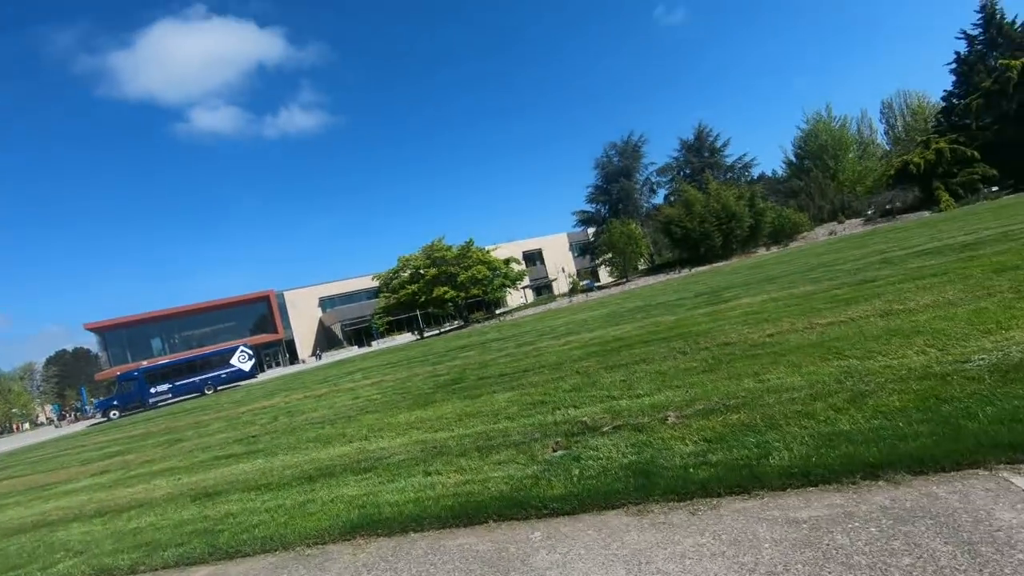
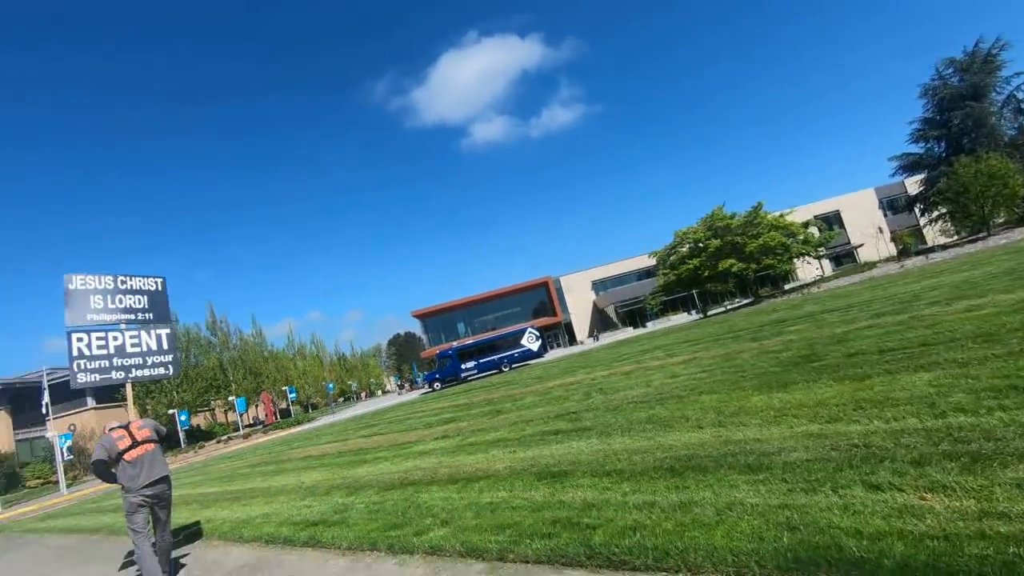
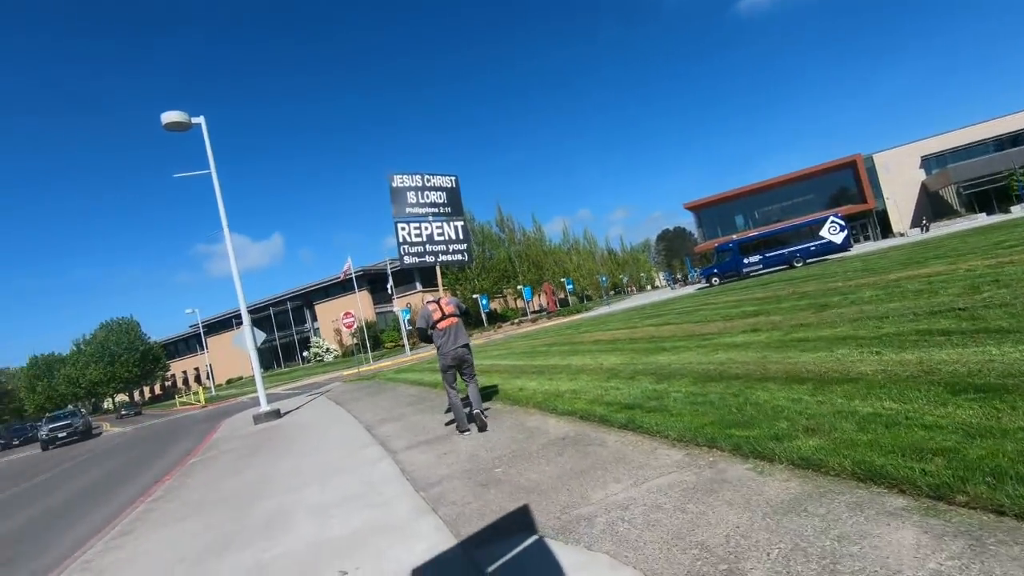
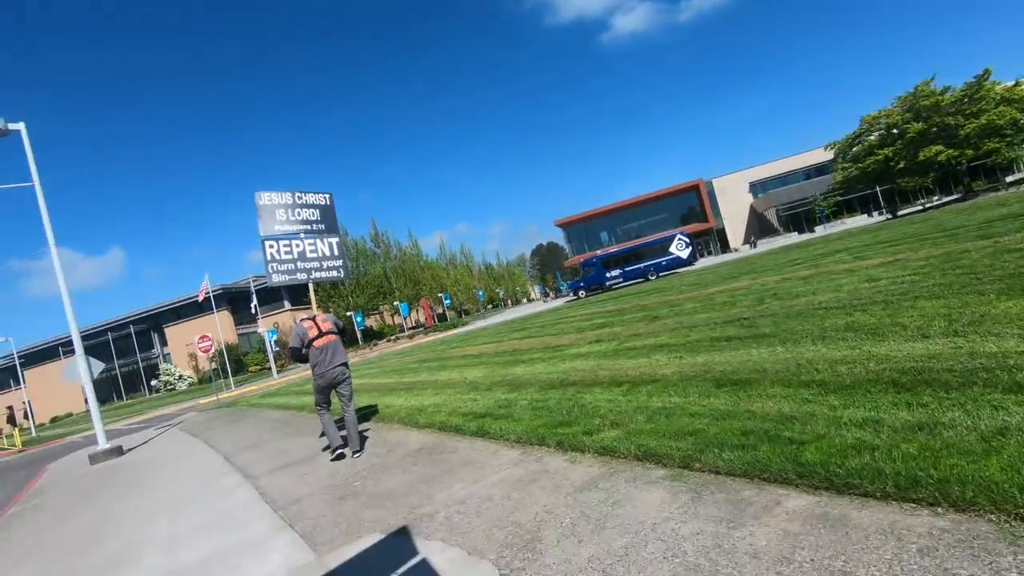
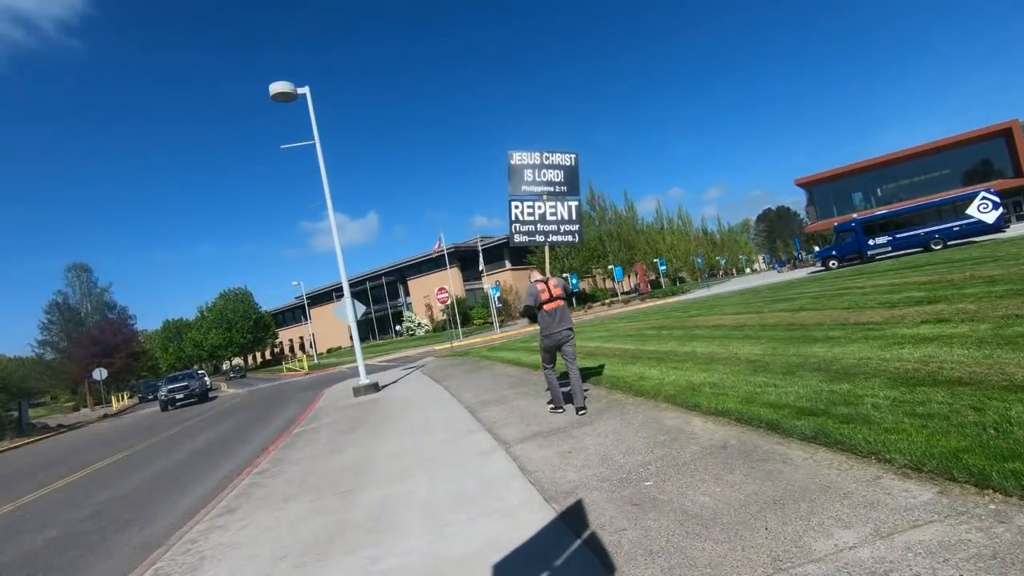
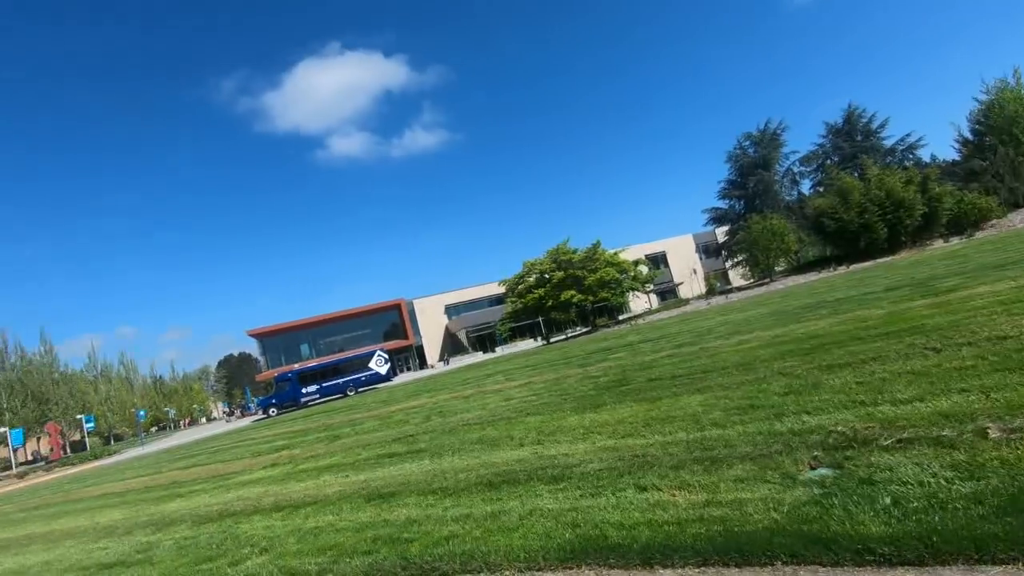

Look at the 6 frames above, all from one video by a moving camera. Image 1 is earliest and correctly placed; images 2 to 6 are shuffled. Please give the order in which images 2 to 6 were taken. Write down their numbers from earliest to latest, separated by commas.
6, 2, 4, 3, 5
